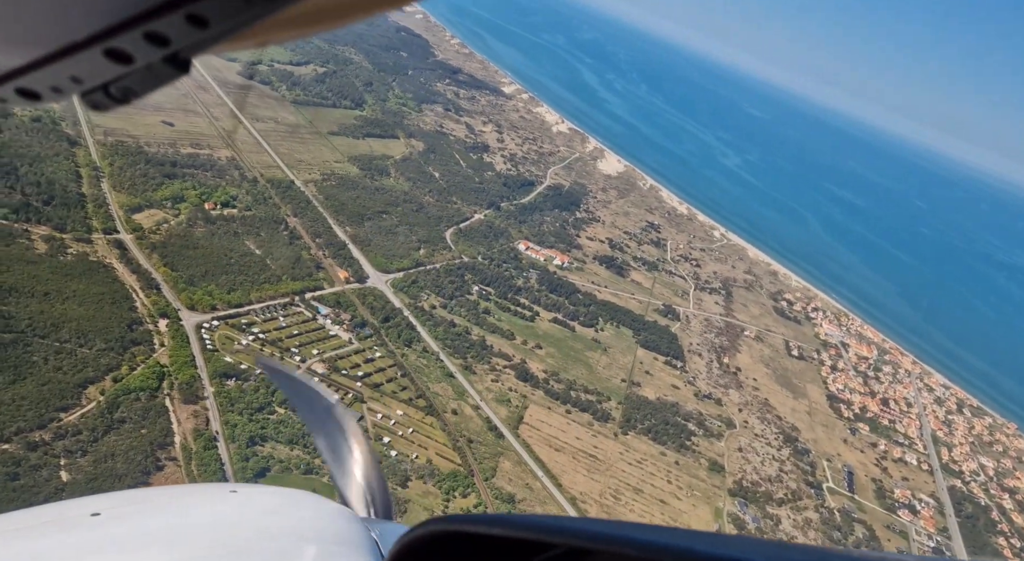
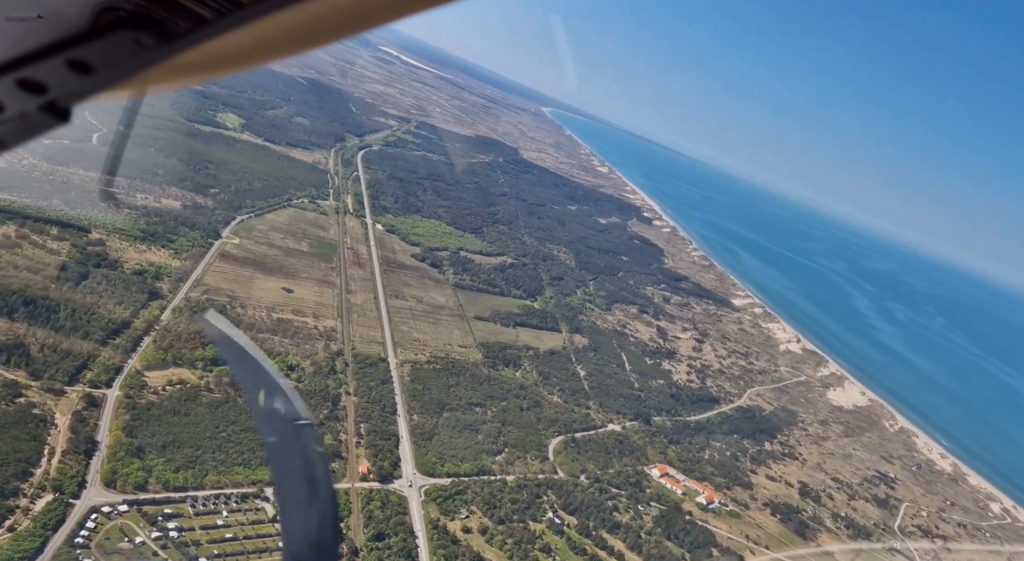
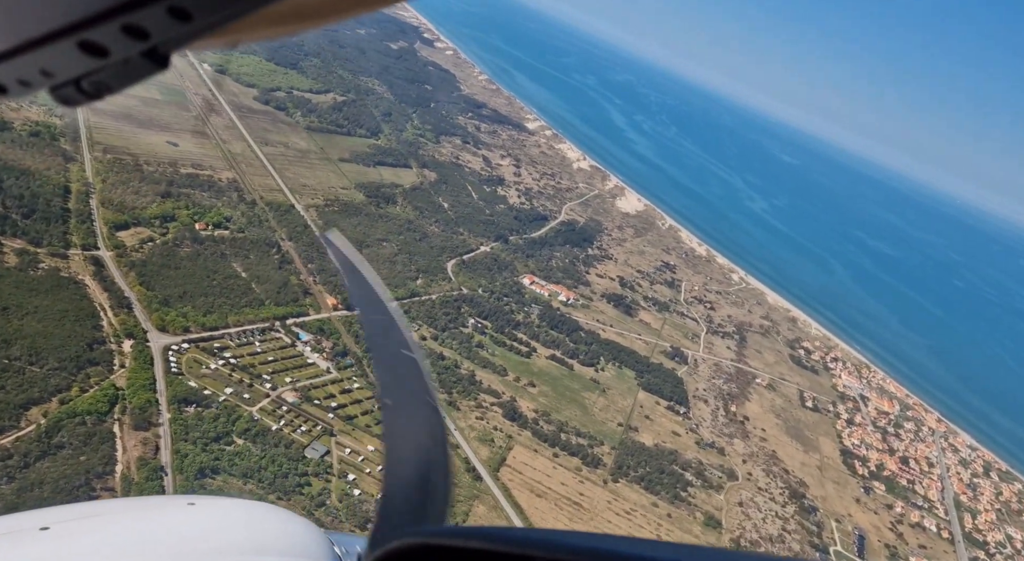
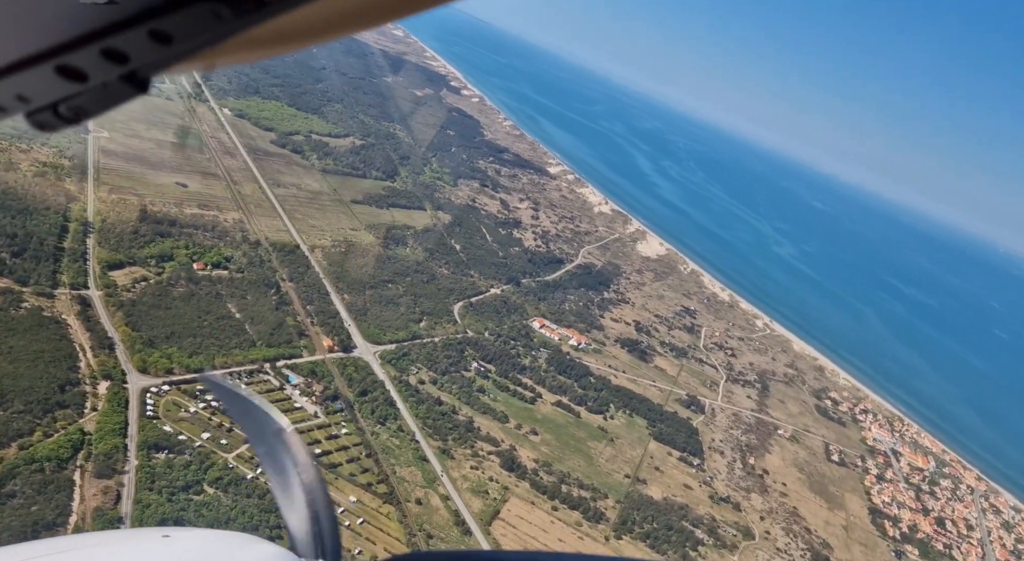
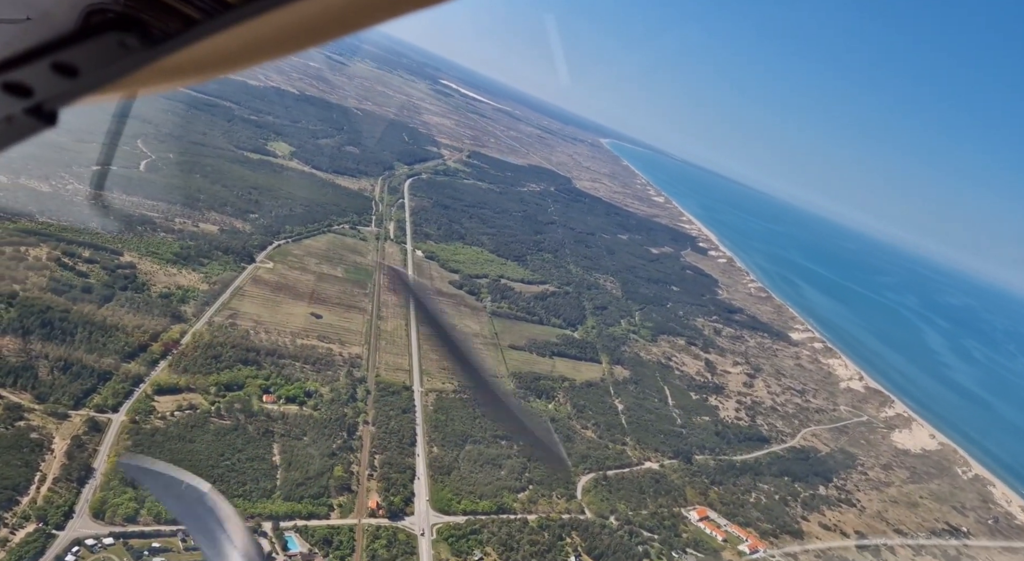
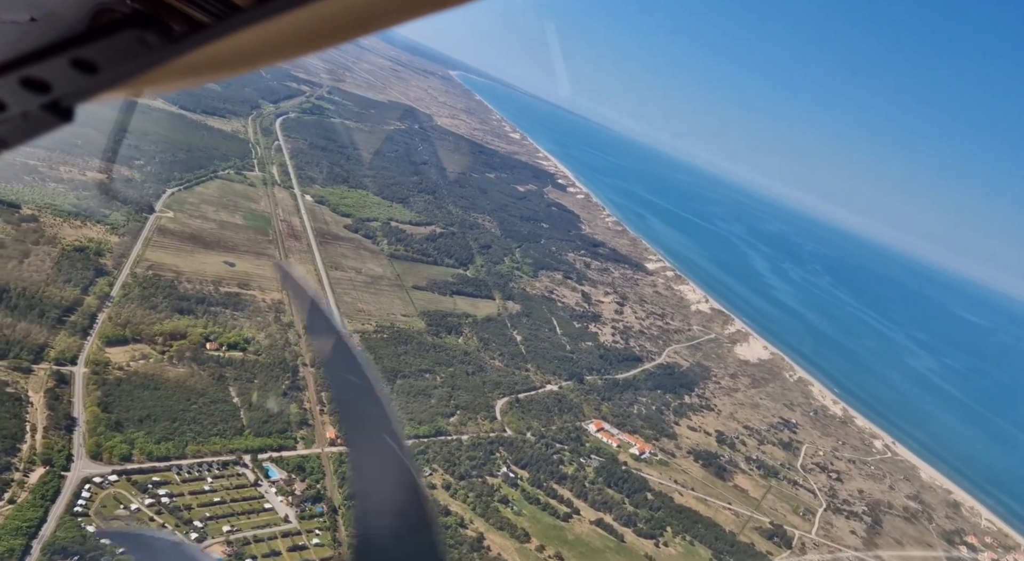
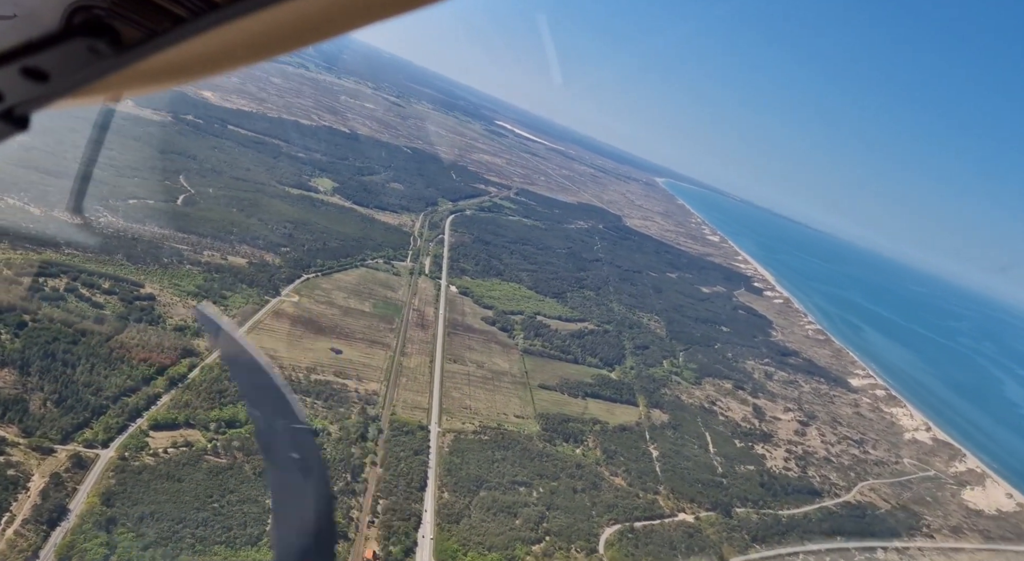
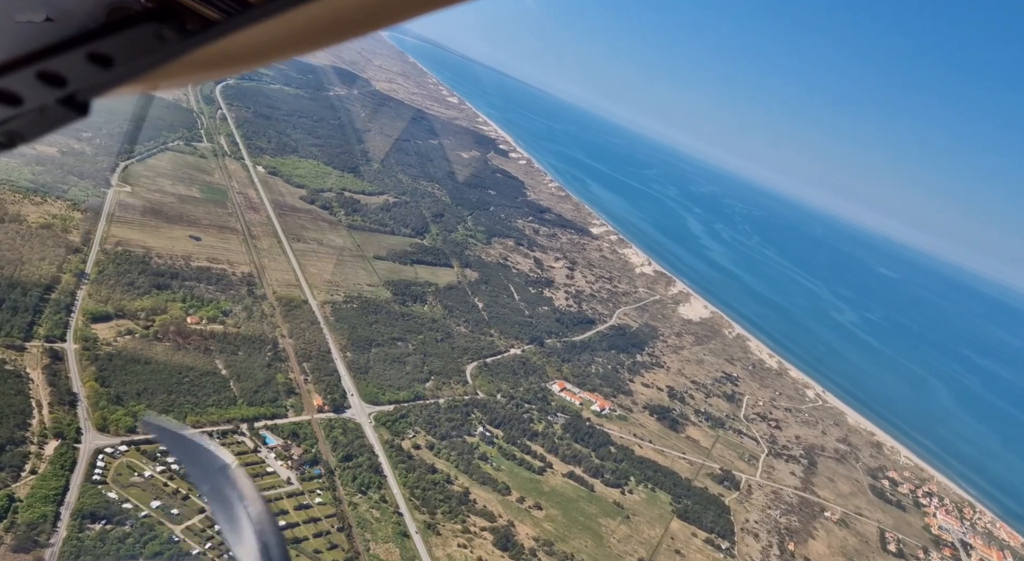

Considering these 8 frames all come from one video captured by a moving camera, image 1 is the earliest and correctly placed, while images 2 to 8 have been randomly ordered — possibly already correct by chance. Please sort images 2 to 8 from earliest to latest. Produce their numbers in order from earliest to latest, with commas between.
3, 4, 8, 6, 2, 5, 7
